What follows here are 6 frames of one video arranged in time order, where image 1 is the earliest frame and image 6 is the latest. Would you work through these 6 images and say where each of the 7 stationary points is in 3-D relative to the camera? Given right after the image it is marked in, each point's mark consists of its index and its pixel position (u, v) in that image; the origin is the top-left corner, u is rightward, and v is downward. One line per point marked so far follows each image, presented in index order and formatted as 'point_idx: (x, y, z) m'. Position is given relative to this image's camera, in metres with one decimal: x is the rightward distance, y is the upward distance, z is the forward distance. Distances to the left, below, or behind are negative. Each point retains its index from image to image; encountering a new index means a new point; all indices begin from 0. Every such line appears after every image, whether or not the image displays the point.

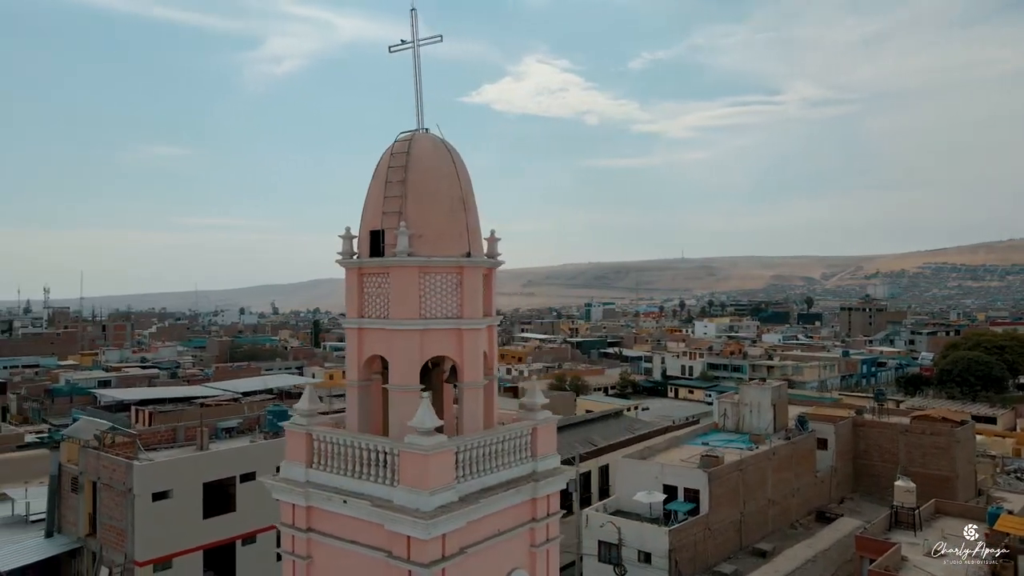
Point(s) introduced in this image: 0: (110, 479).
0: (-7.4, -3.5, +13.3) m
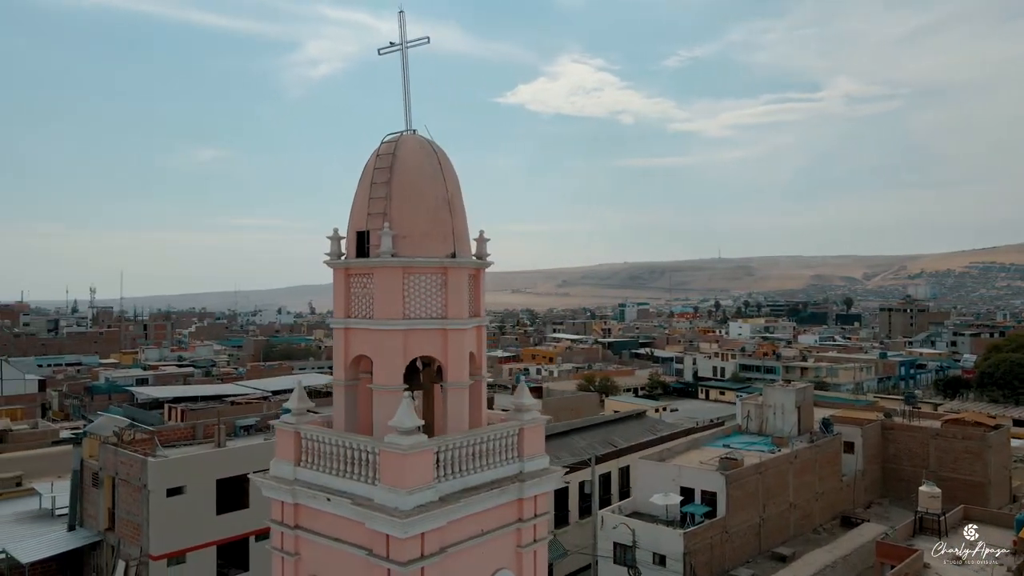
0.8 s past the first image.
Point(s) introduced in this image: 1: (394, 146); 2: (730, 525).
0: (-7.2, -3.5, +13.6) m
1: (-1.2, +1.4, +7.1) m
2: (+5.7, -6.3, +19.0) m
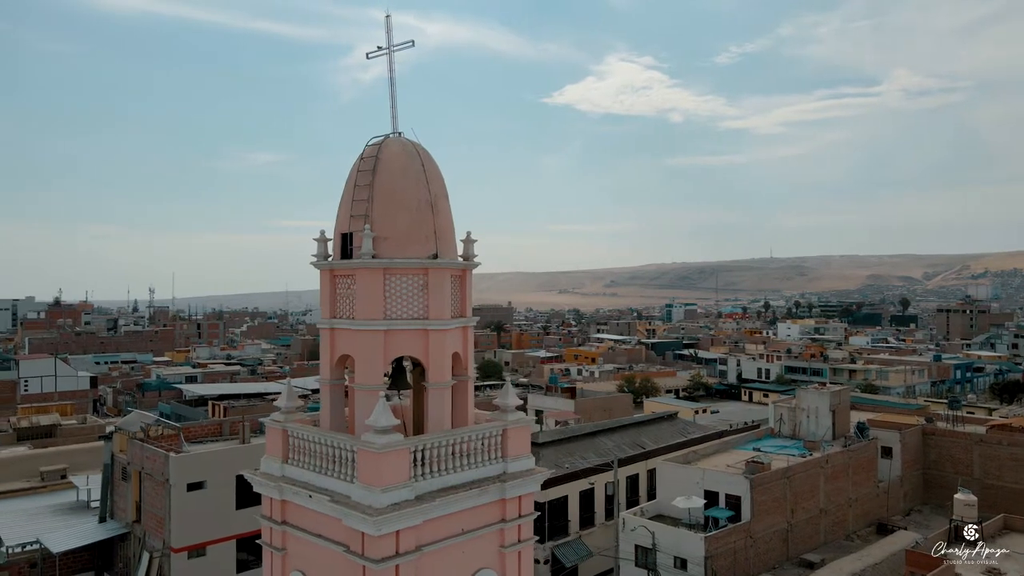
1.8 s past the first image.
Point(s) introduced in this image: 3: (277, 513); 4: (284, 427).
0: (-7.0, -3.5, +14.1) m
1: (-1.4, +1.4, +7.2) m
2: (+6.3, -6.3, +18.7) m
3: (-2.4, -2.3, +7.3) m
4: (-2.3, -1.4, +7.3) m
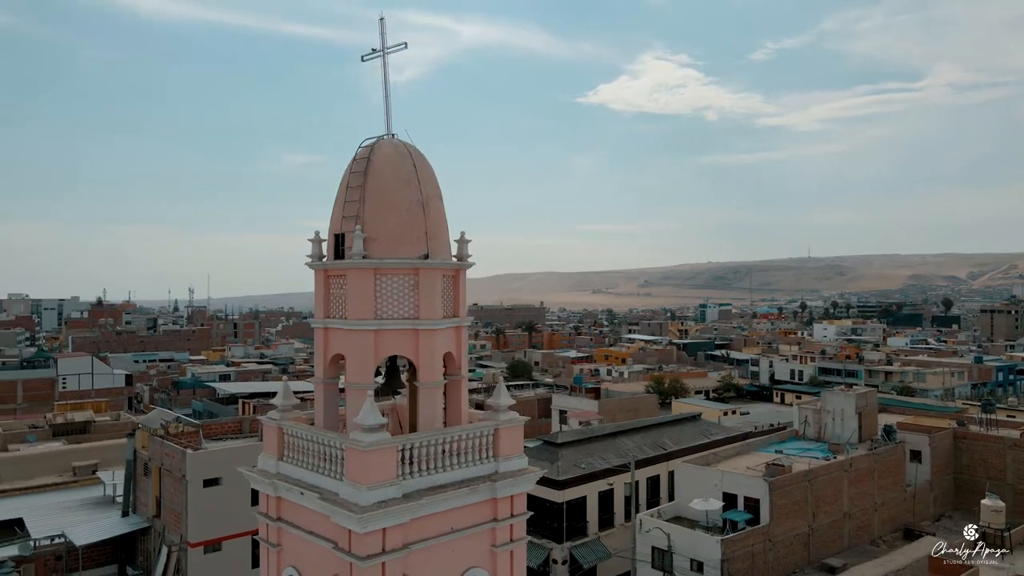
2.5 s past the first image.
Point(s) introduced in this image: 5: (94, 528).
0: (-6.8, -3.5, +14.4) m
1: (-1.4, +1.4, +7.3) m
2: (+6.7, -6.3, +18.4) m
3: (-2.5, -2.3, +7.4) m
4: (-2.4, -1.4, +7.5) m
5: (-8.8, -5.0, +15.2) m
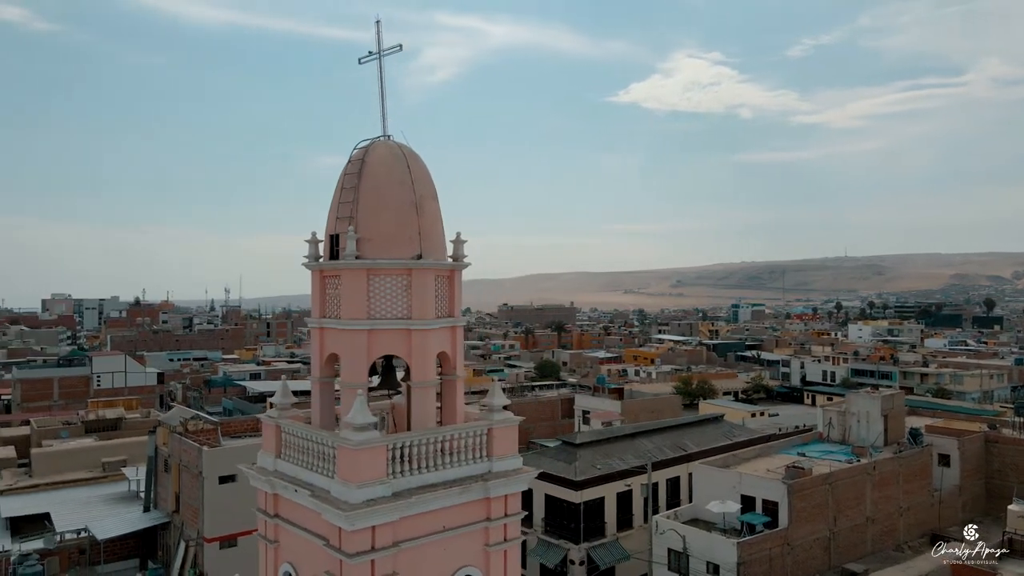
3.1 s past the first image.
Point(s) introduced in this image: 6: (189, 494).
0: (-6.6, -3.5, +14.7) m
1: (-1.5, +1.4, +7.4) m
2: (+7.0, -6.3, +18.1) m
3: (-2.5, -2.3, +7.5) m
4: (-2.5, -1.4, +7.6) m
5: (-8.5, -5.0, +15.5) m
6: (-6.6, -4.2, +14.7) m
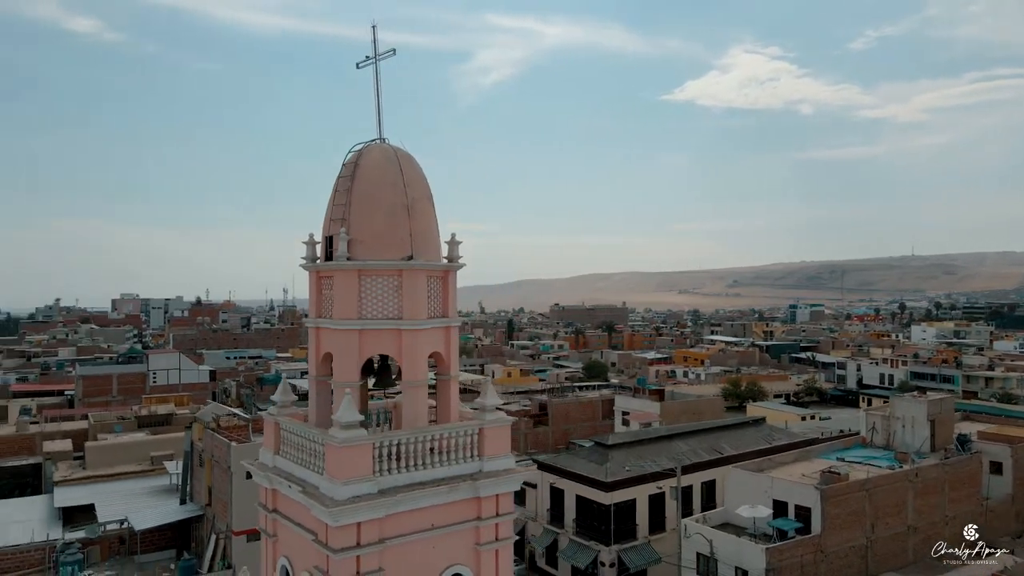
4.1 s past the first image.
0: (-6.2, -3.5, +15.2) m
1: (-1.6, +1.4, +7.5) m
2: (+7.7, -6.3, +17.7) m
3: (-2.6, -2.3, +7.8) m
4: (-2.5, -1.4, +7.8) m
5: (-8.0, -5.1, +16.2) m
6: (-6.2, -4.2, +15.2) m
